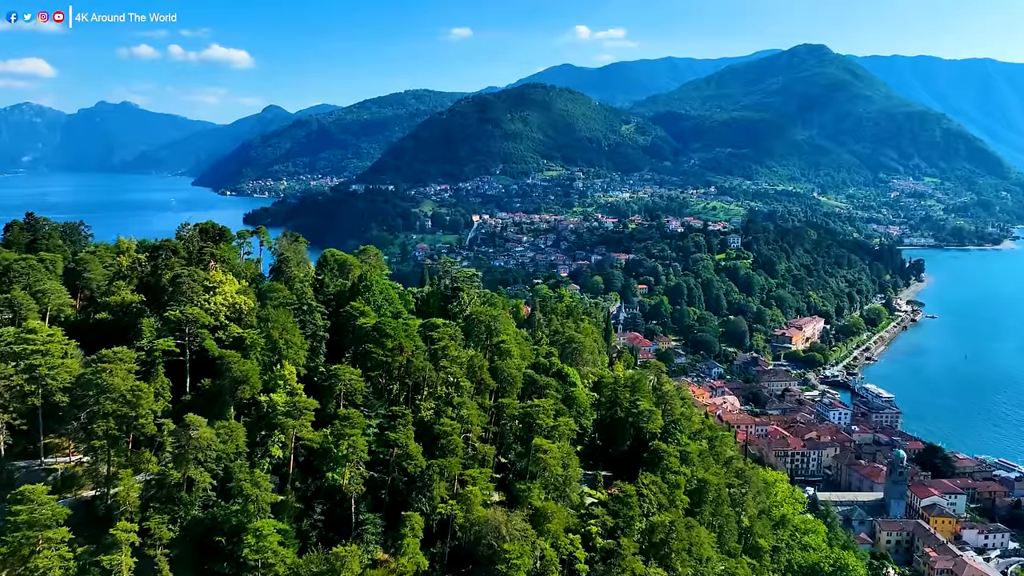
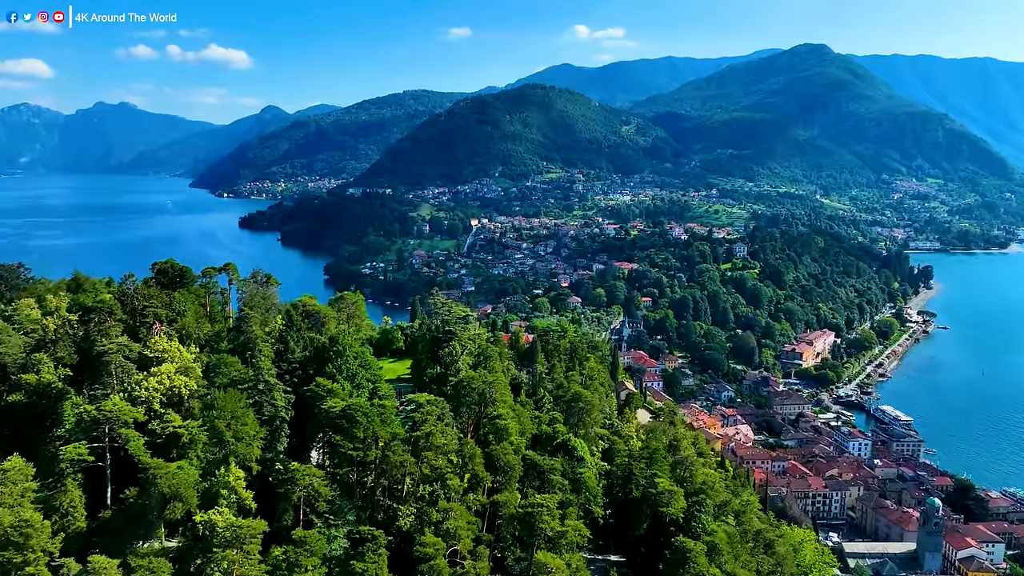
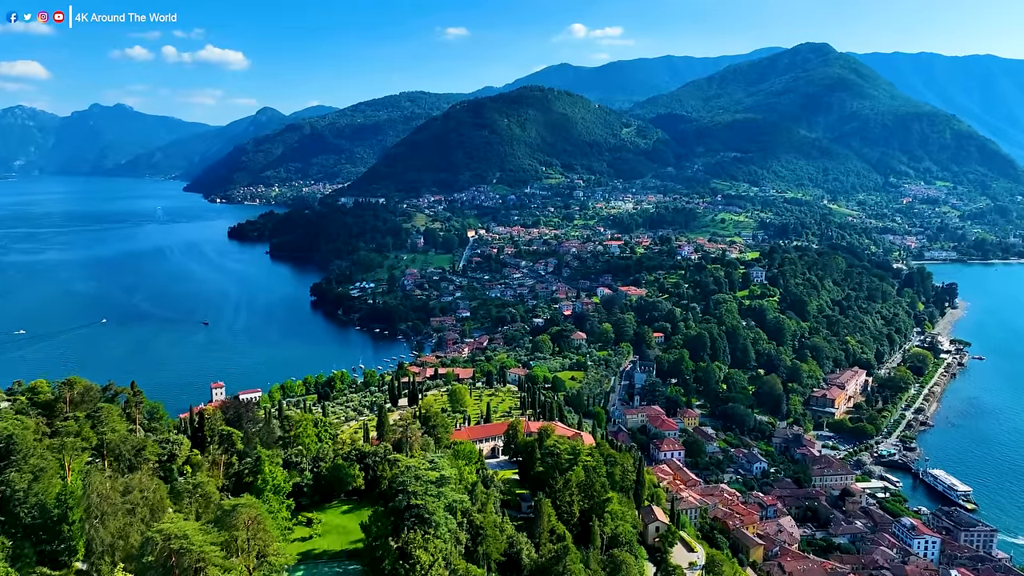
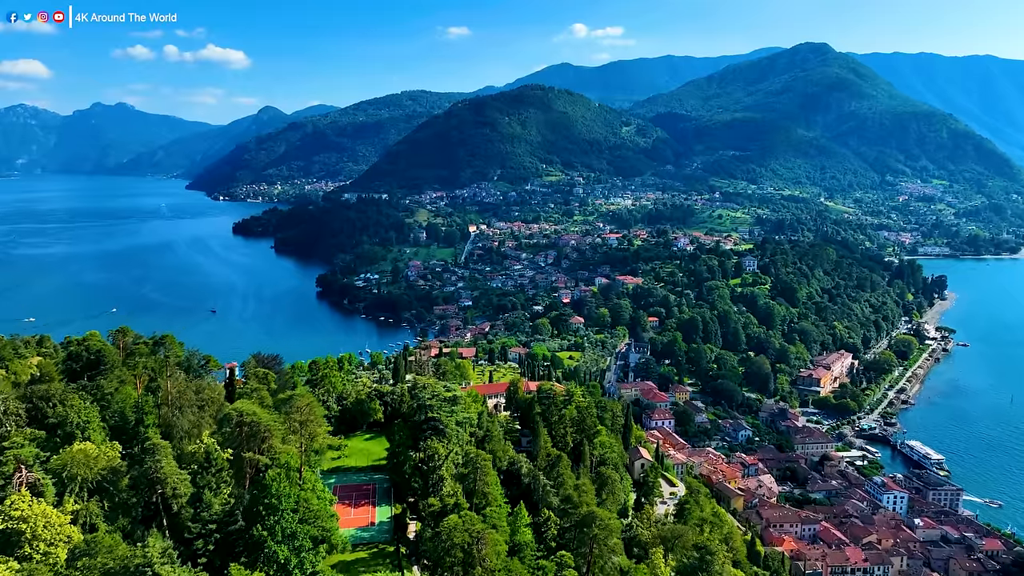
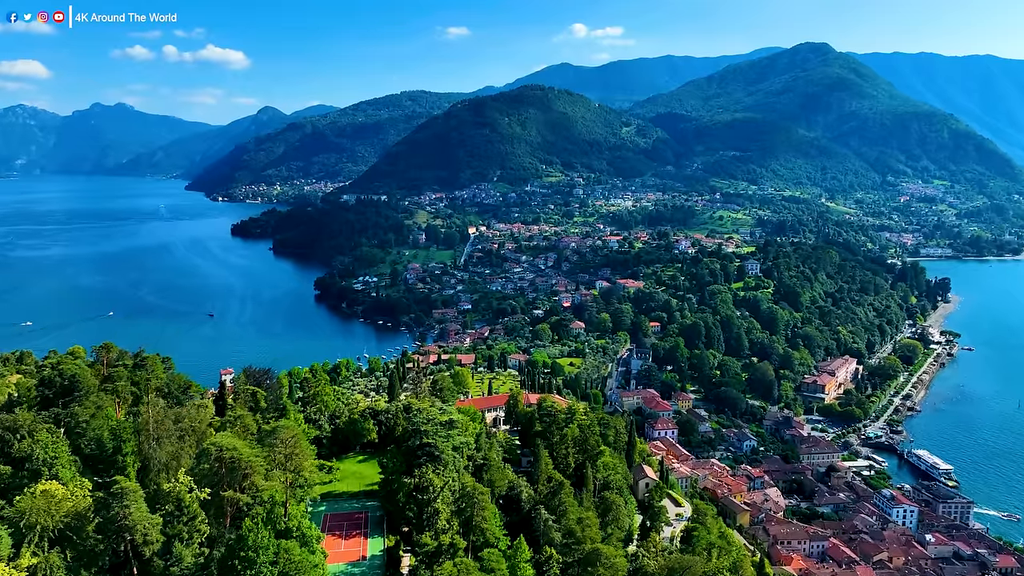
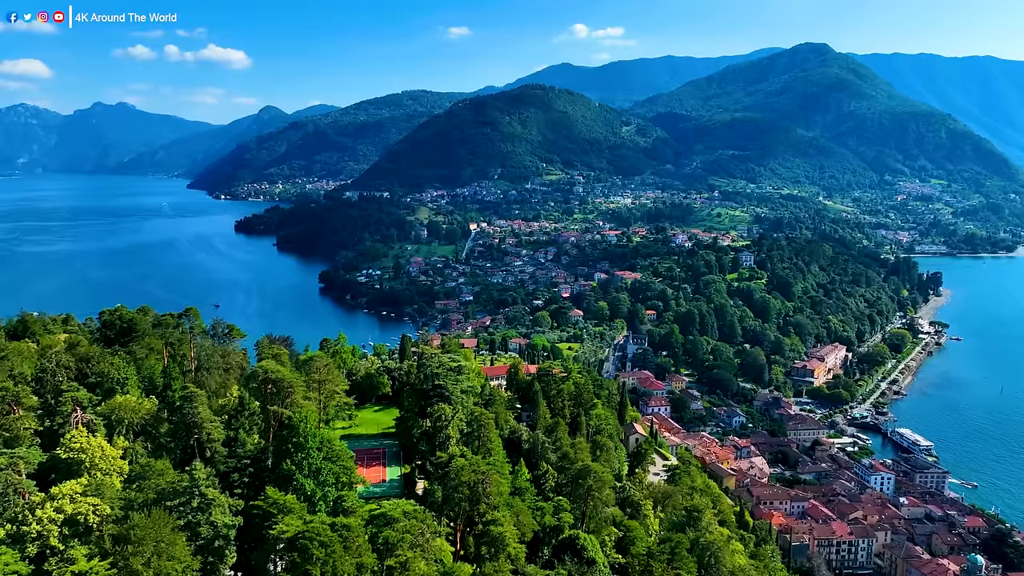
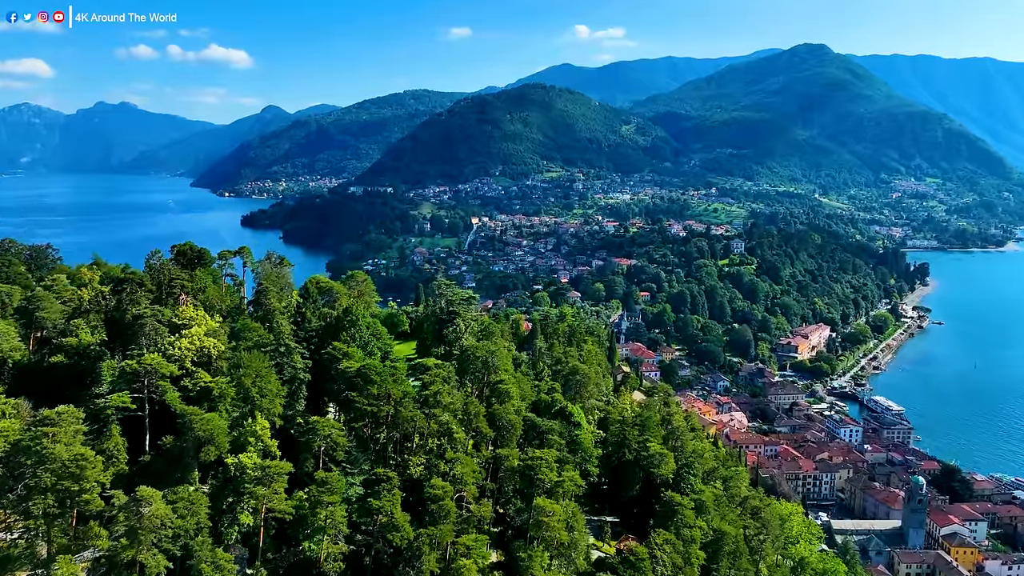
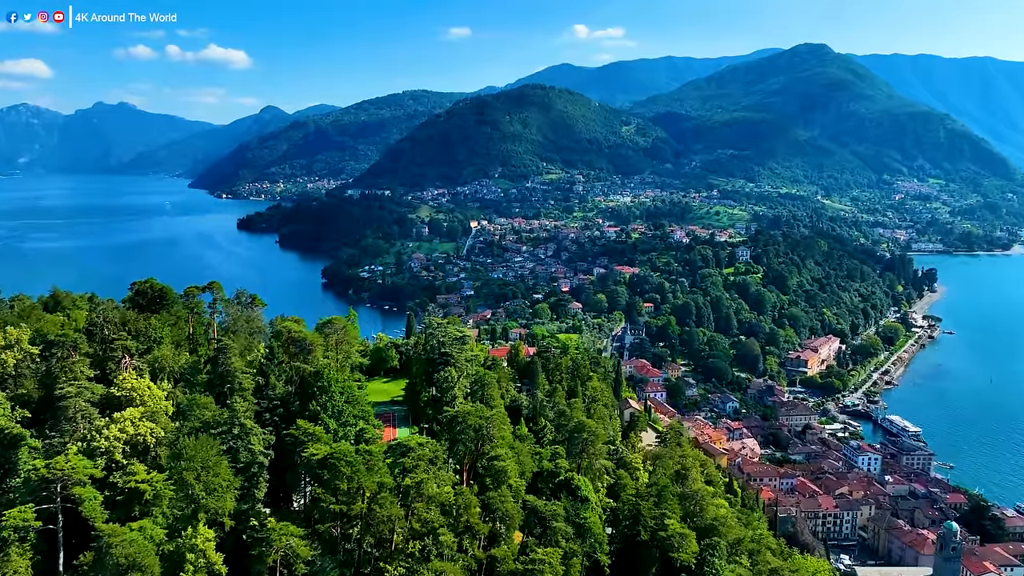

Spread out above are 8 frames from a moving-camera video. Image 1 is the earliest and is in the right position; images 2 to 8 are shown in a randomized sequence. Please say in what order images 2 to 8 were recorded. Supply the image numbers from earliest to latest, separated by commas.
7, 2, 8, 6, 4, 5, 3
